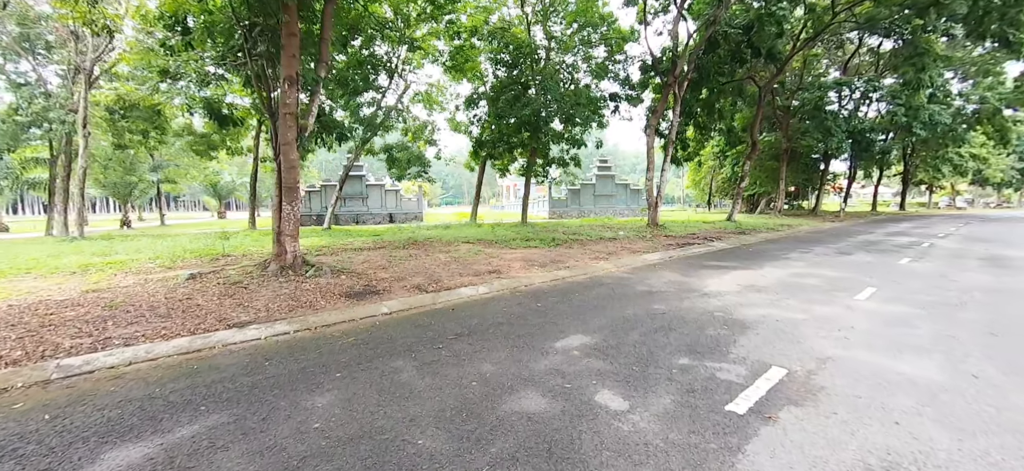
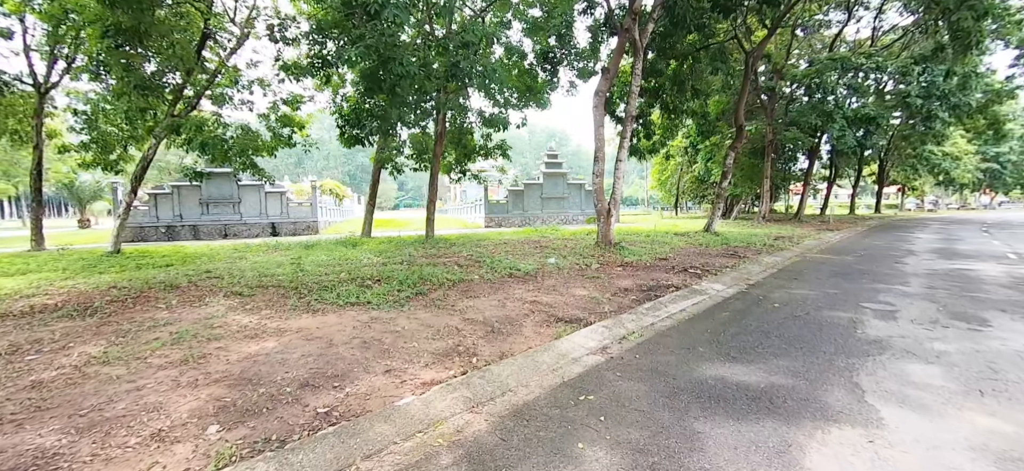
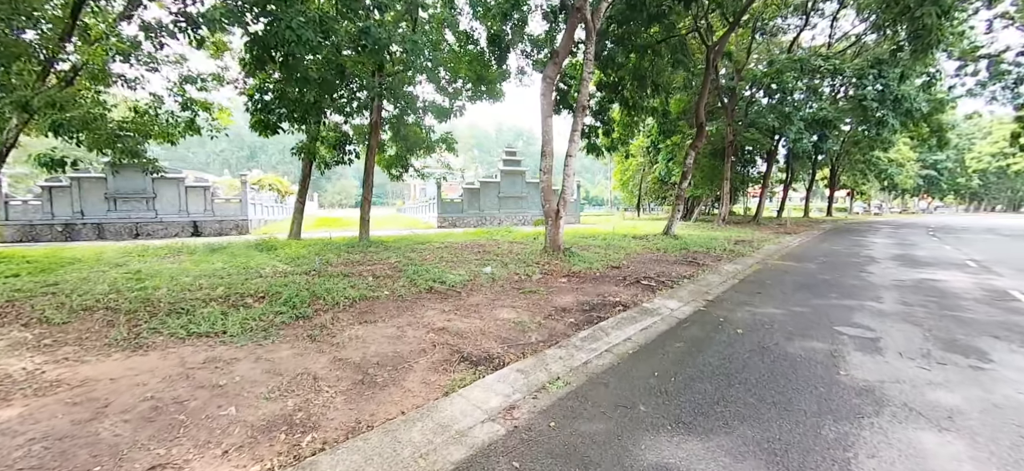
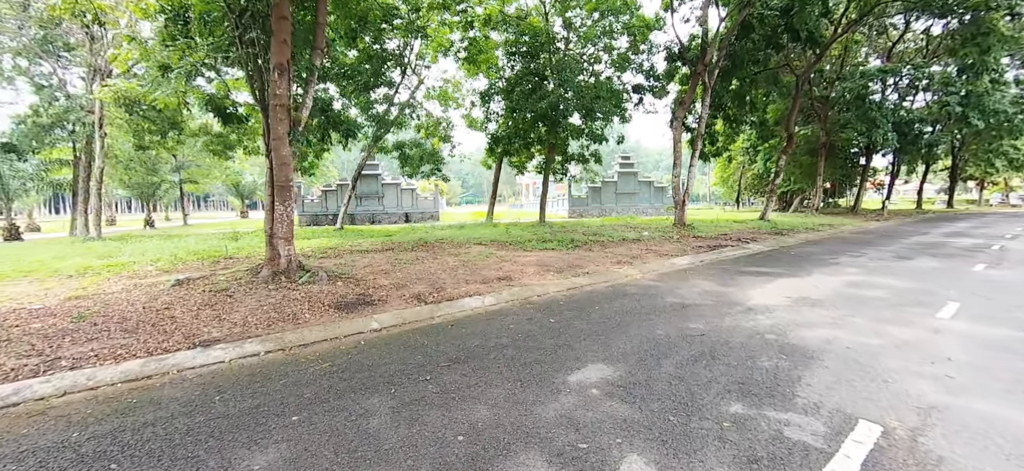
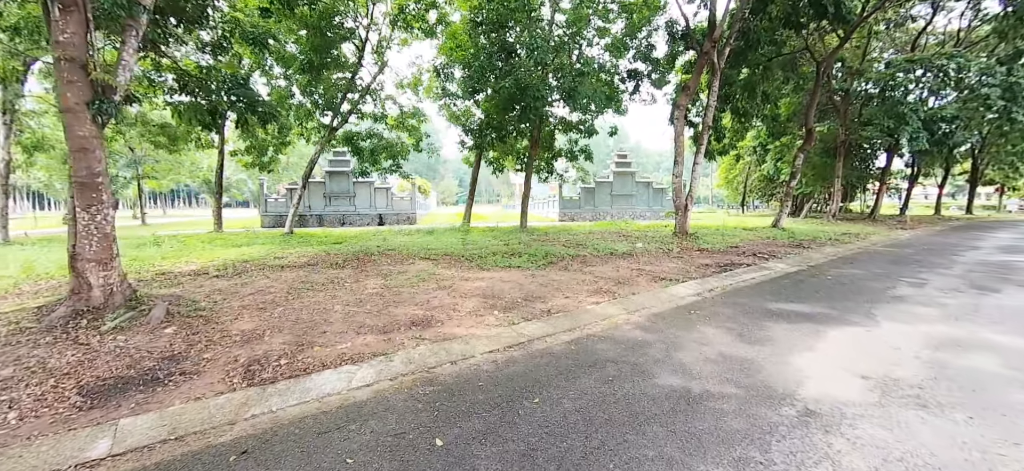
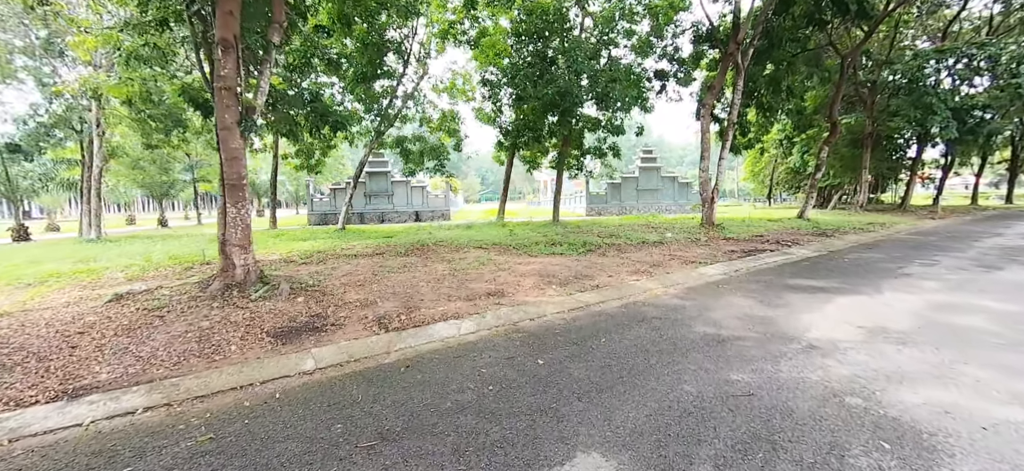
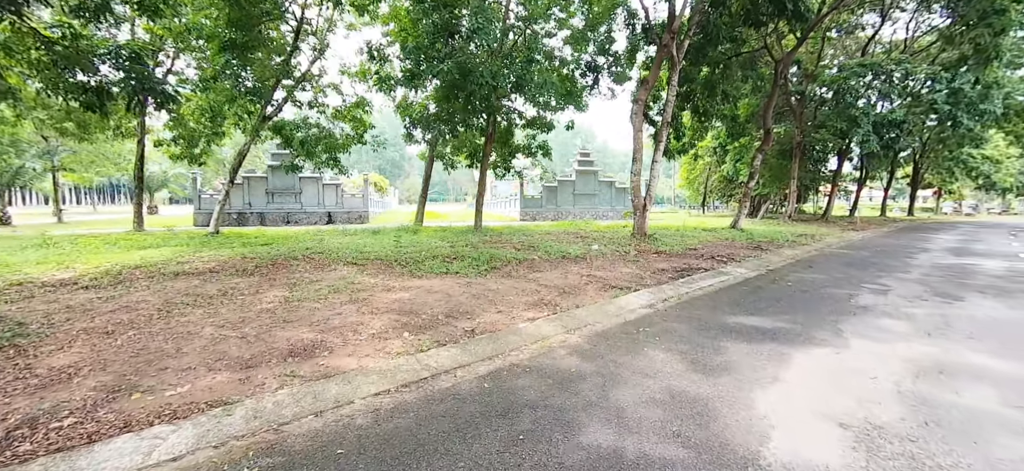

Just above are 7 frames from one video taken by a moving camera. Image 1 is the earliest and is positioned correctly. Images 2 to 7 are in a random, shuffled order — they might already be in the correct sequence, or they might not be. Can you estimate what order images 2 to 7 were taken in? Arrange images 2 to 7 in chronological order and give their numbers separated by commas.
4, 6, 5, 7, 2, 3
